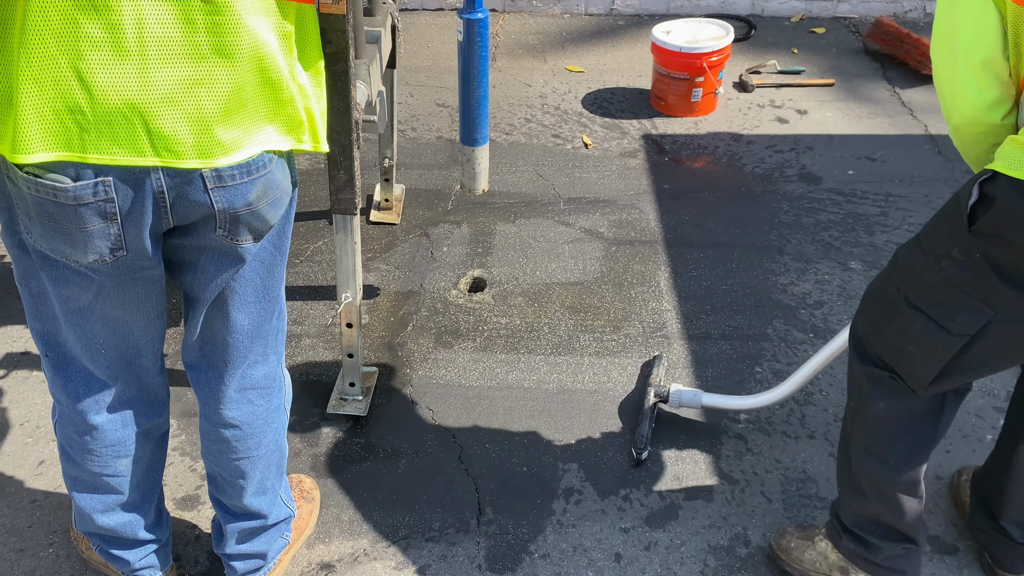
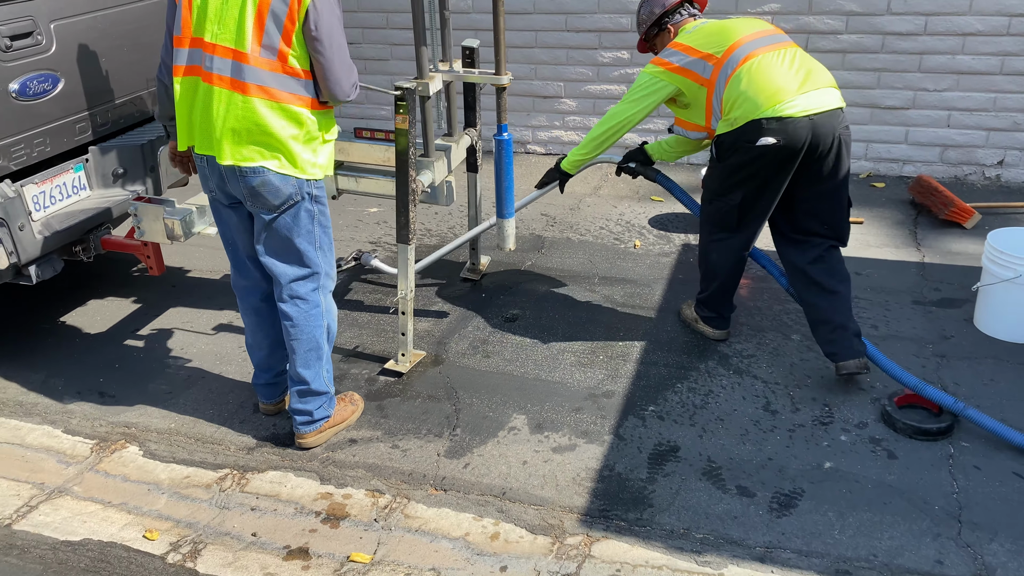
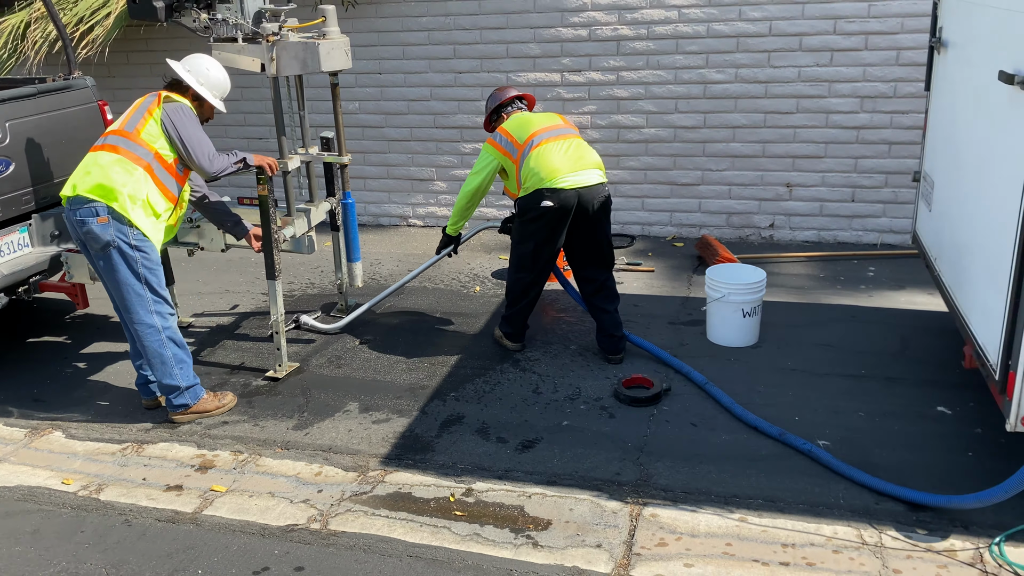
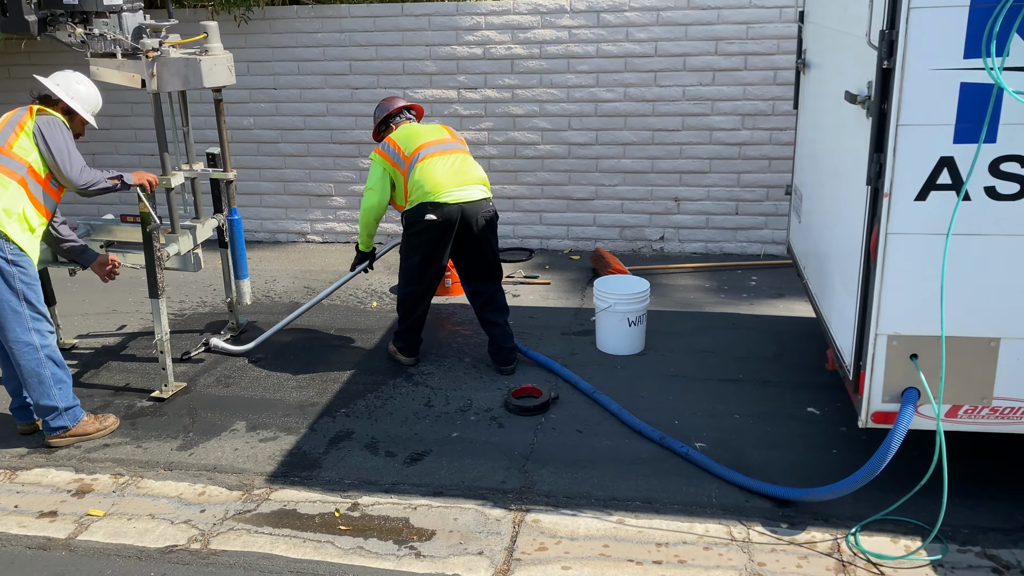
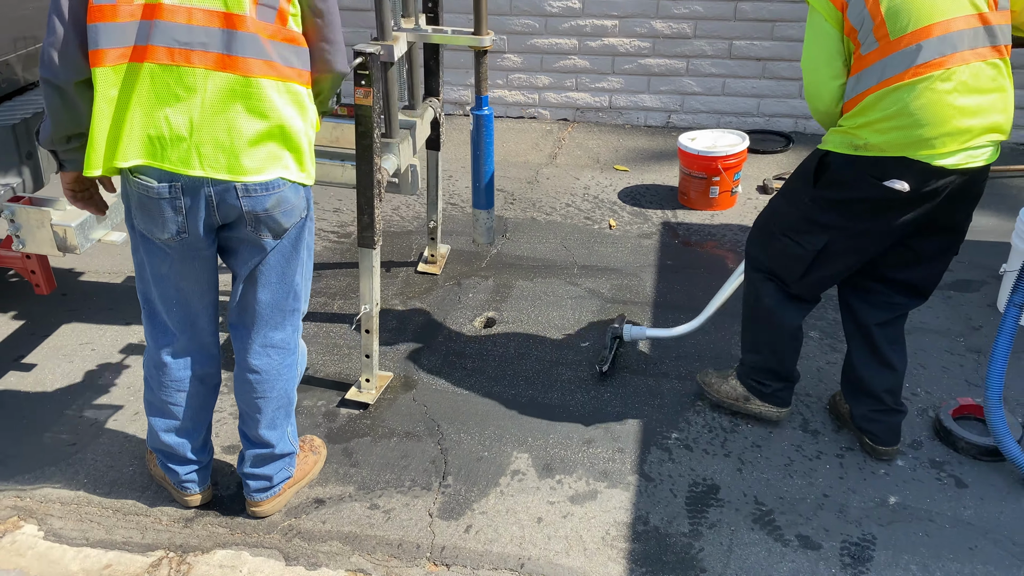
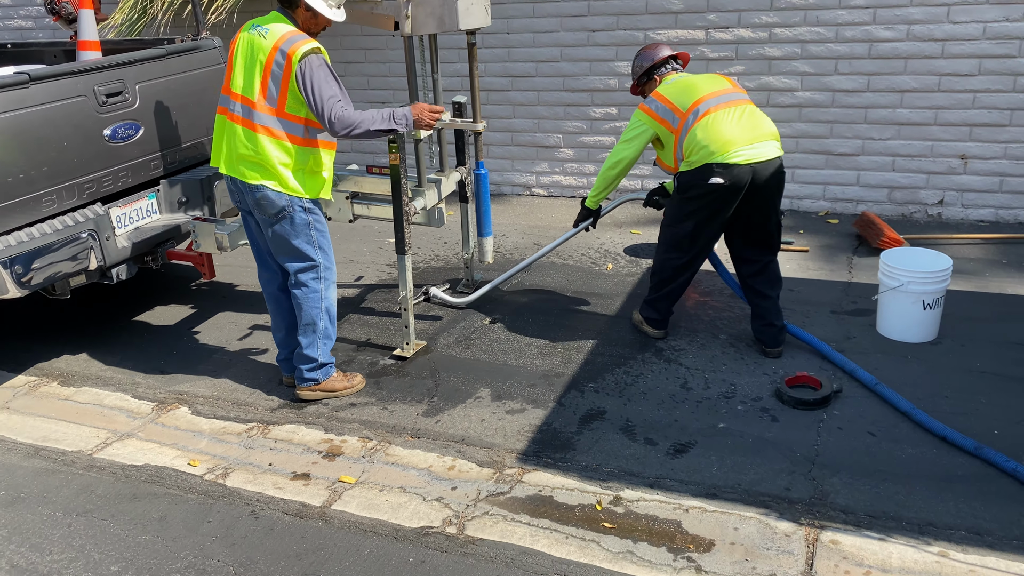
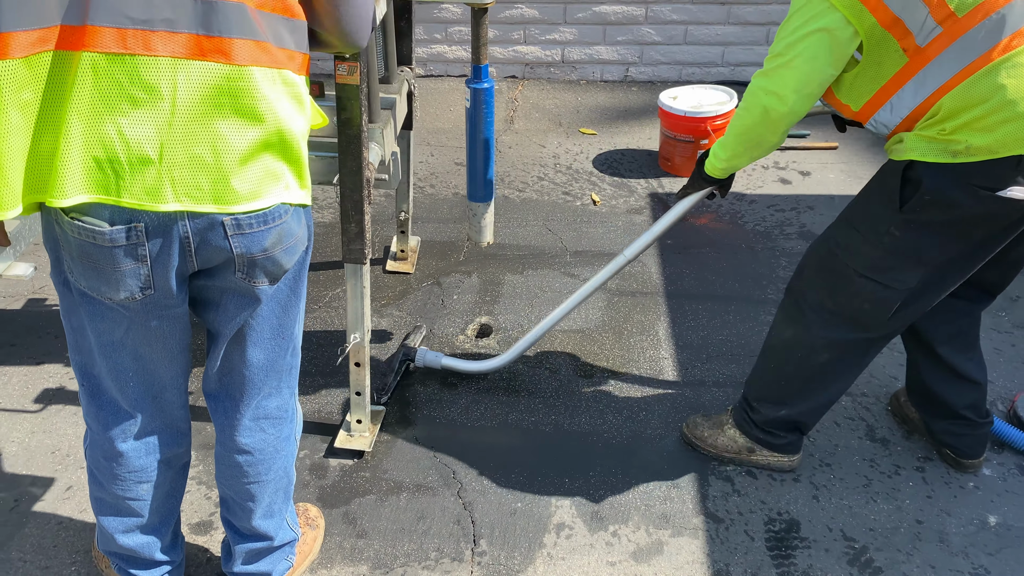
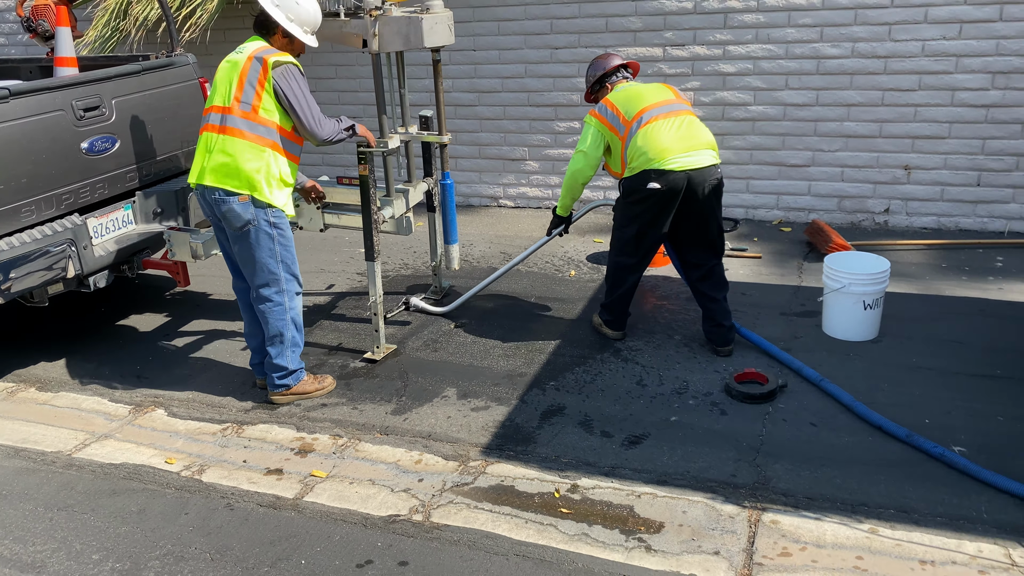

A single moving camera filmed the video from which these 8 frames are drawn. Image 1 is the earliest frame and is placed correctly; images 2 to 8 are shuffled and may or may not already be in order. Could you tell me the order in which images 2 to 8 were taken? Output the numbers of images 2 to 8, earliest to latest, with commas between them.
7, 5, 2, 6, 8, 3, 4
